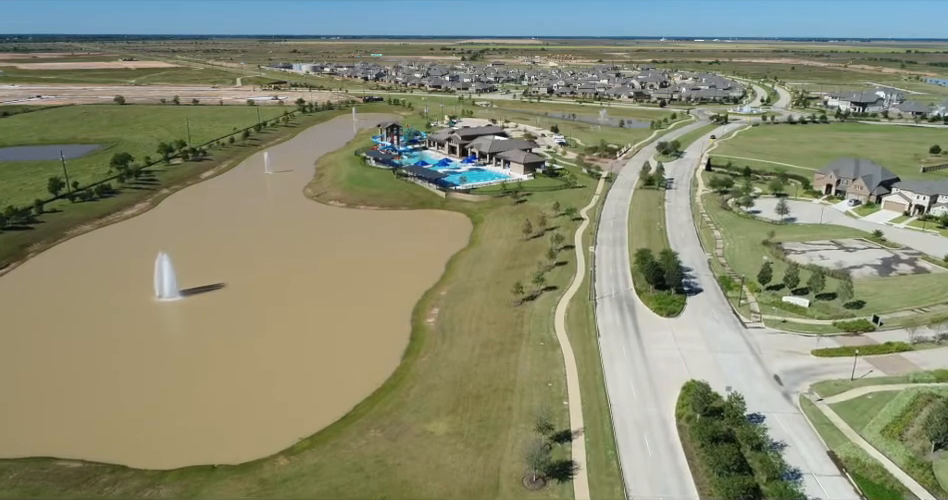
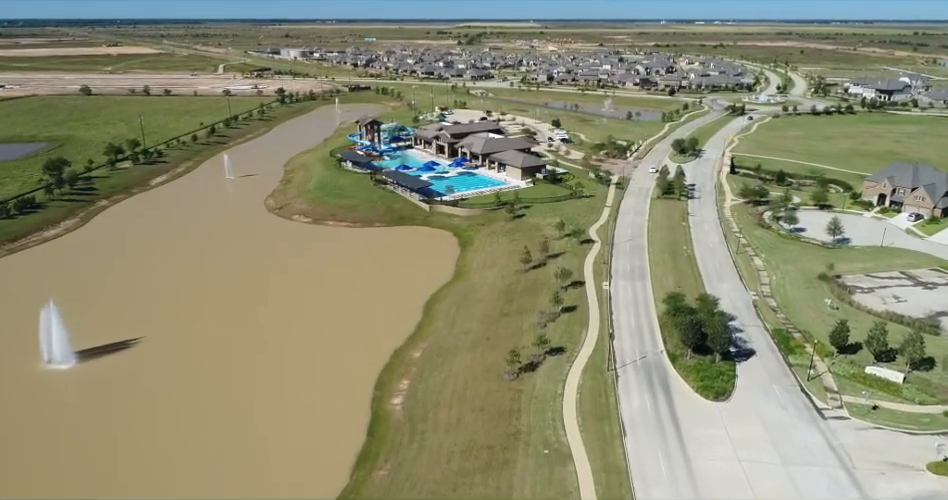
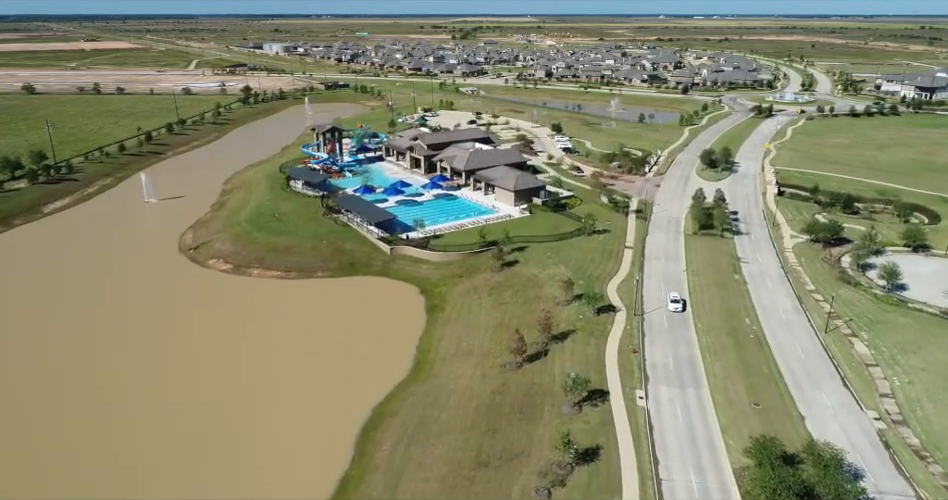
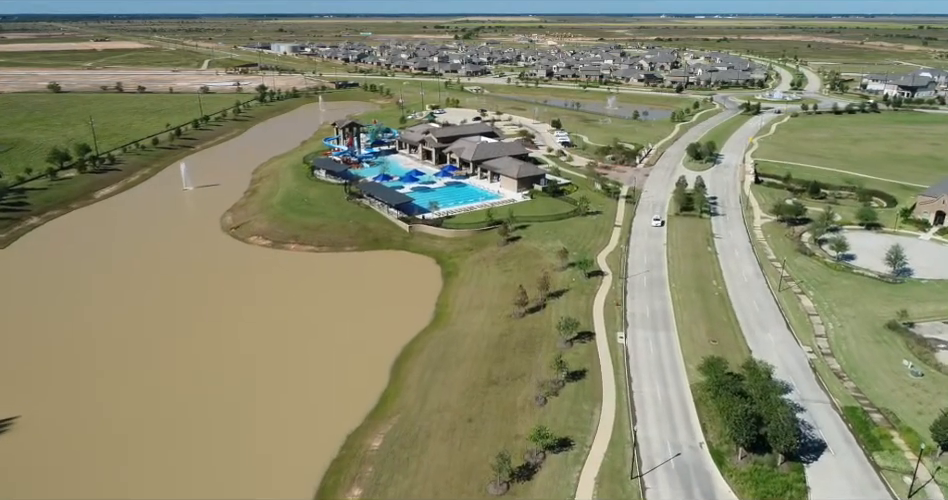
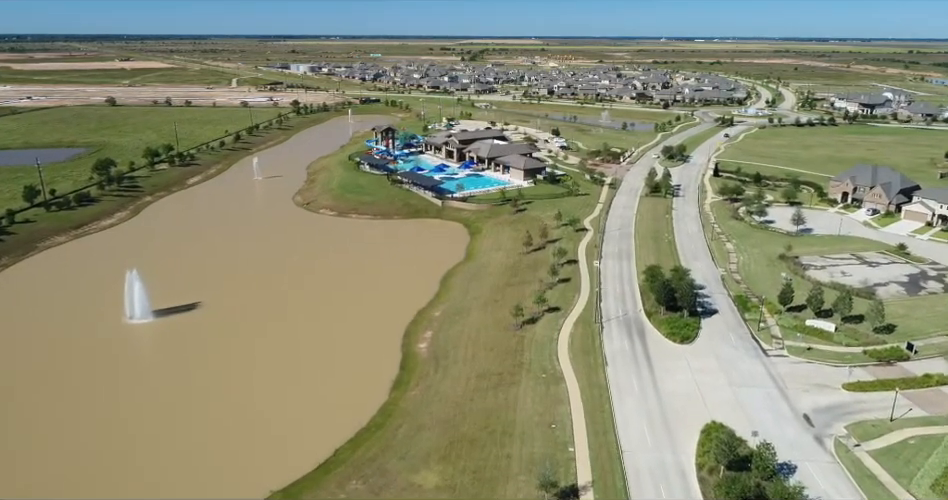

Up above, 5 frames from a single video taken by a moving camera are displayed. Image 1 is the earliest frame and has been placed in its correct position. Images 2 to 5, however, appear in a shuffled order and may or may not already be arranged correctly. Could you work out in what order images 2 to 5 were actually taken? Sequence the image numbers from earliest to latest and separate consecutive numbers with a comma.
5, 2, 4, 3
